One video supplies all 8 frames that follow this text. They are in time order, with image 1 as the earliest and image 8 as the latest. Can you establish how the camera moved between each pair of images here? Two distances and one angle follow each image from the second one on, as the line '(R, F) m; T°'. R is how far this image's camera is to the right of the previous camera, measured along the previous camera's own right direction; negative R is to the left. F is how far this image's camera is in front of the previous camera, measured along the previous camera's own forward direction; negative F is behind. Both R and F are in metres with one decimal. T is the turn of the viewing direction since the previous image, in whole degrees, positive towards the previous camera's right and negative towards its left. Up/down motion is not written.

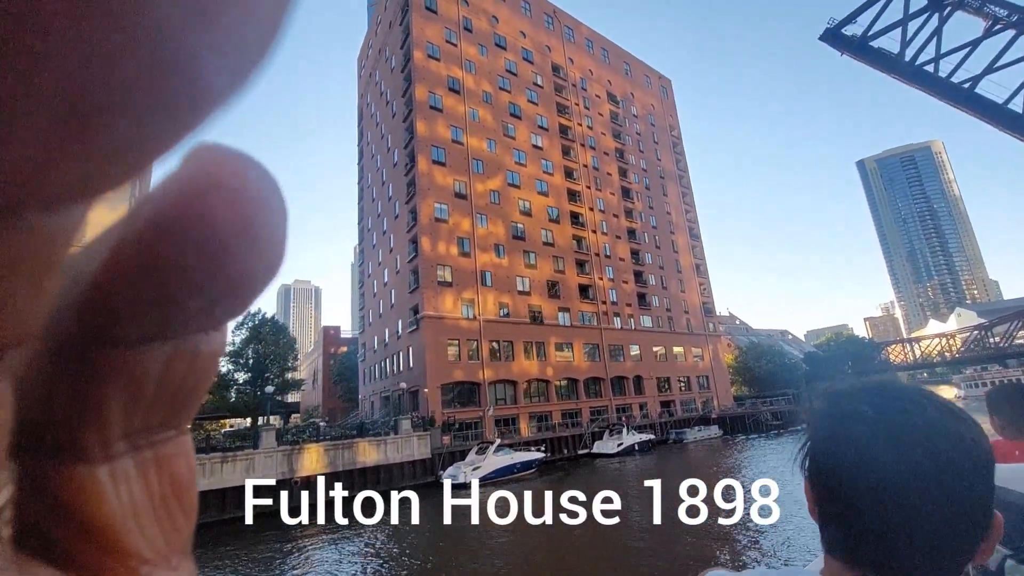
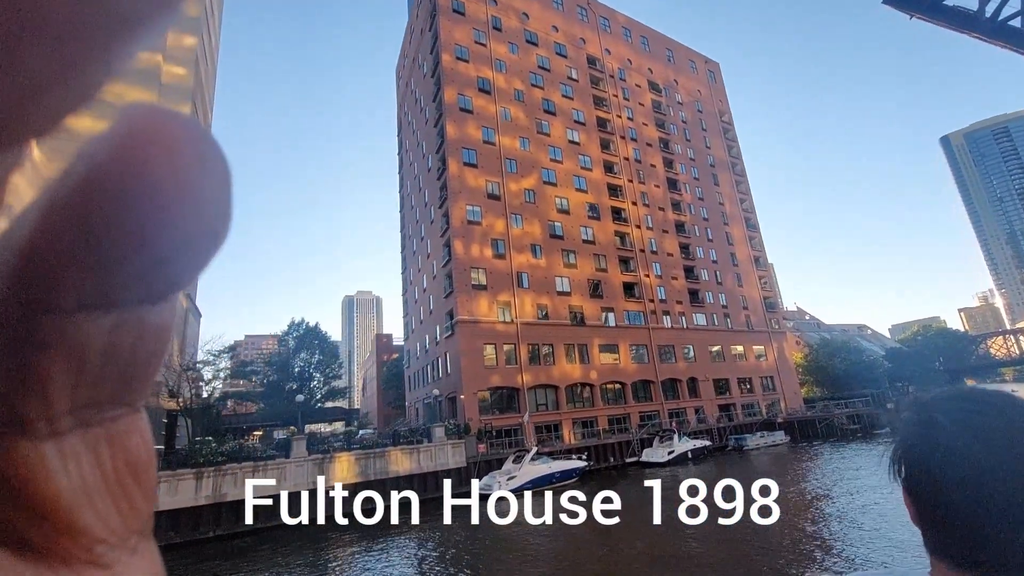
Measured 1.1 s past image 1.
(+0.3, +0.3) m; -7°
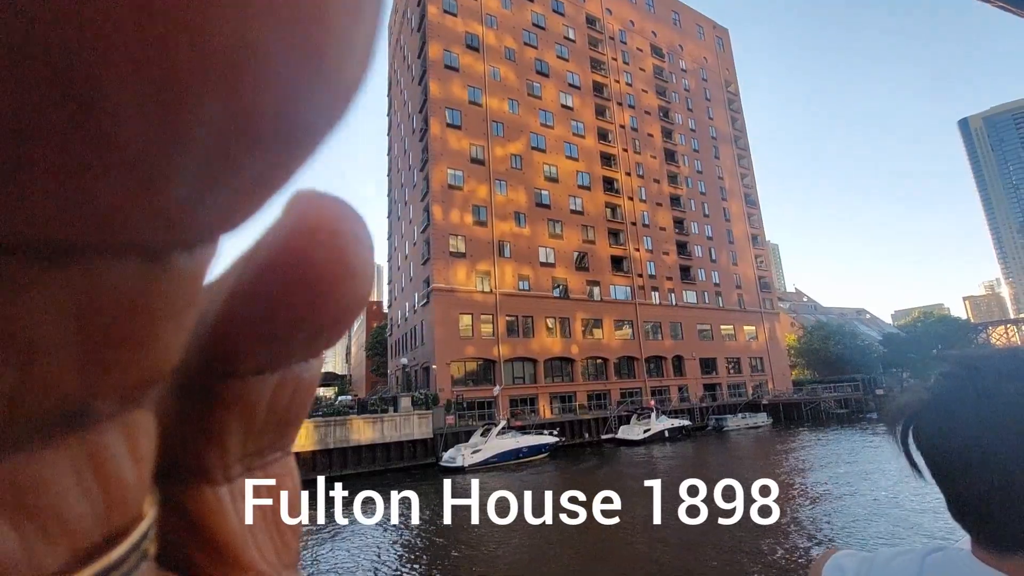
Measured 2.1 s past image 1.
(+0.3, +0.3) m; 0°
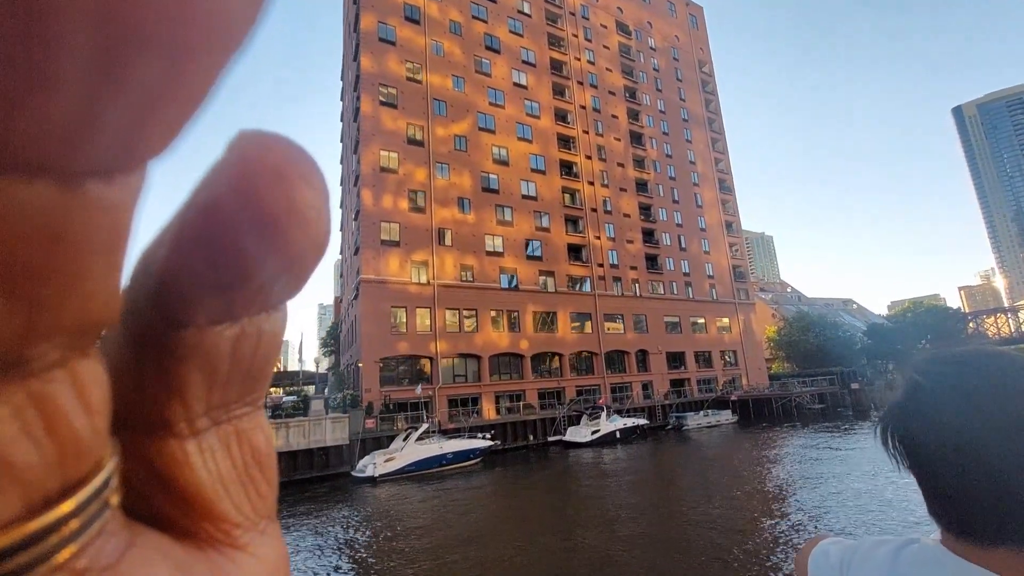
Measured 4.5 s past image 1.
(+0.7, +0.5) m; 0°
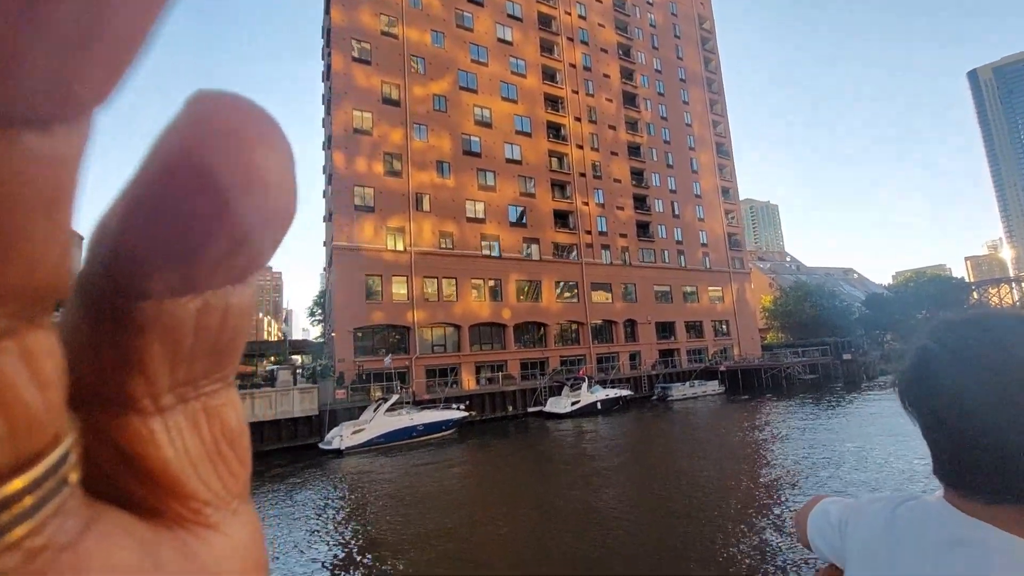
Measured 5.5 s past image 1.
(+0.3, +0.2) m; 0°
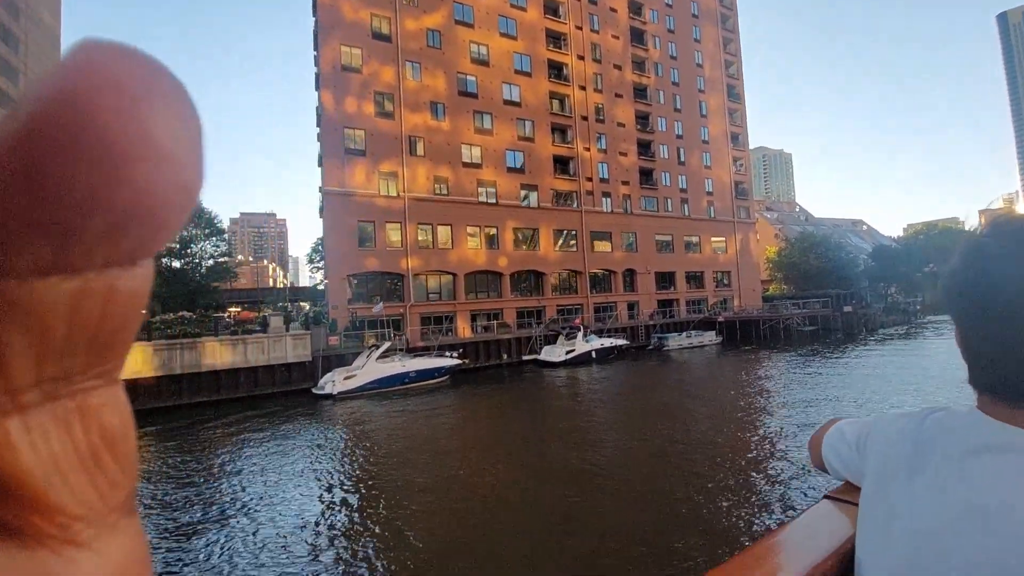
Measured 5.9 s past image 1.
(+0.1, +0.1) m; -1°
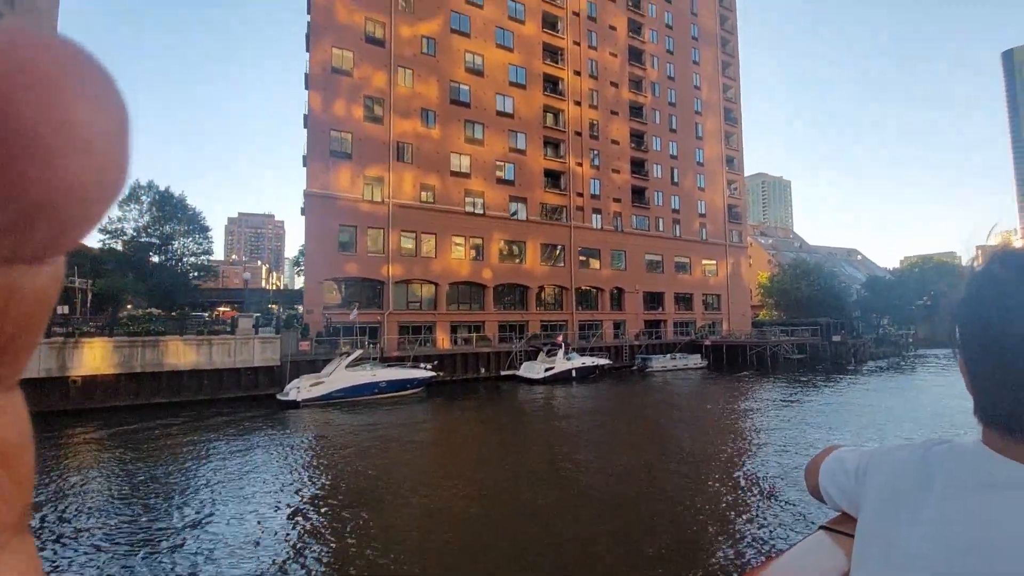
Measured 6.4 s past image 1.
(+0.2, +0.1) m; 0°
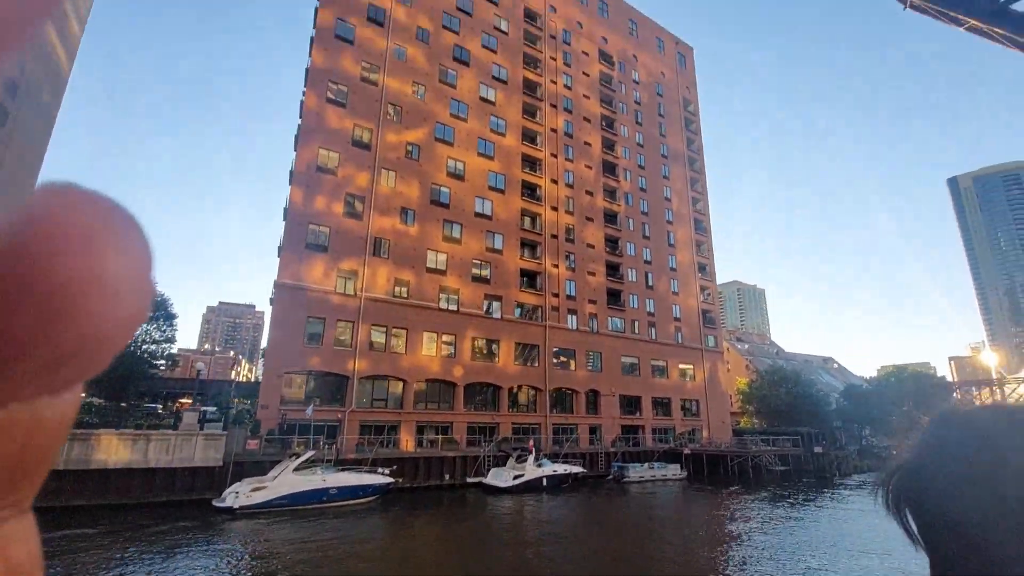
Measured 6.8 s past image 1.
(+0.1, +0.1) m; +2°
